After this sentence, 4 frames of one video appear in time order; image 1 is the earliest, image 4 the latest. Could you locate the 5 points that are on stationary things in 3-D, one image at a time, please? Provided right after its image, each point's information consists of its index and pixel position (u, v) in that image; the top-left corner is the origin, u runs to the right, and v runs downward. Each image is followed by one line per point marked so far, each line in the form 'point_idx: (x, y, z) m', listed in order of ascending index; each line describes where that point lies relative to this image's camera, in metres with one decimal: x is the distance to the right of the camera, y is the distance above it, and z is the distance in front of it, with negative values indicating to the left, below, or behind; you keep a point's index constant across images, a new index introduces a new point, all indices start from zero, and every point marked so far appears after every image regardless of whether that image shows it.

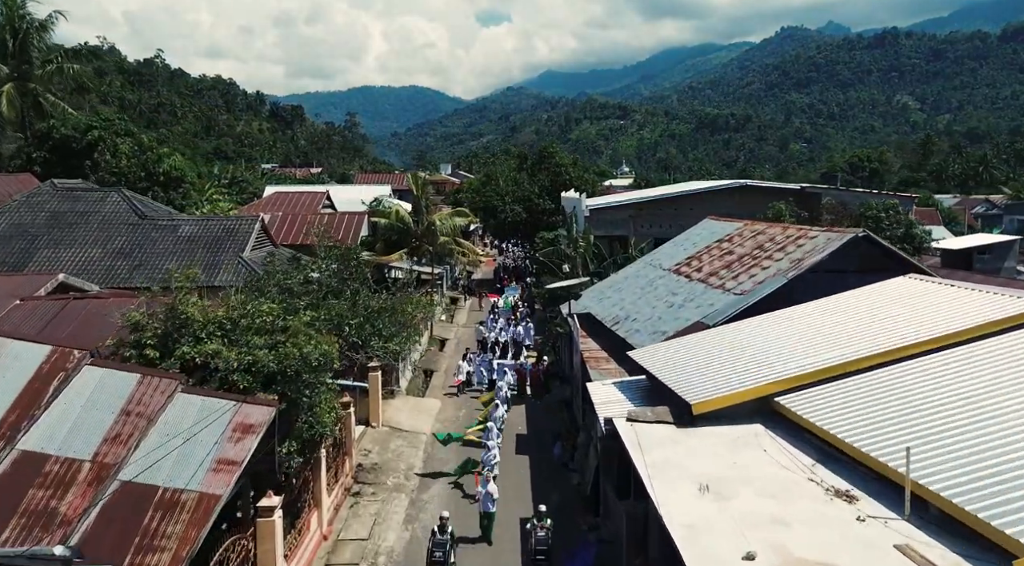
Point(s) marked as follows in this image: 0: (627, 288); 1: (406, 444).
0: (+2.3, -0.1, +17.2) m
1: (-1.9, -2.9, +15.6) m
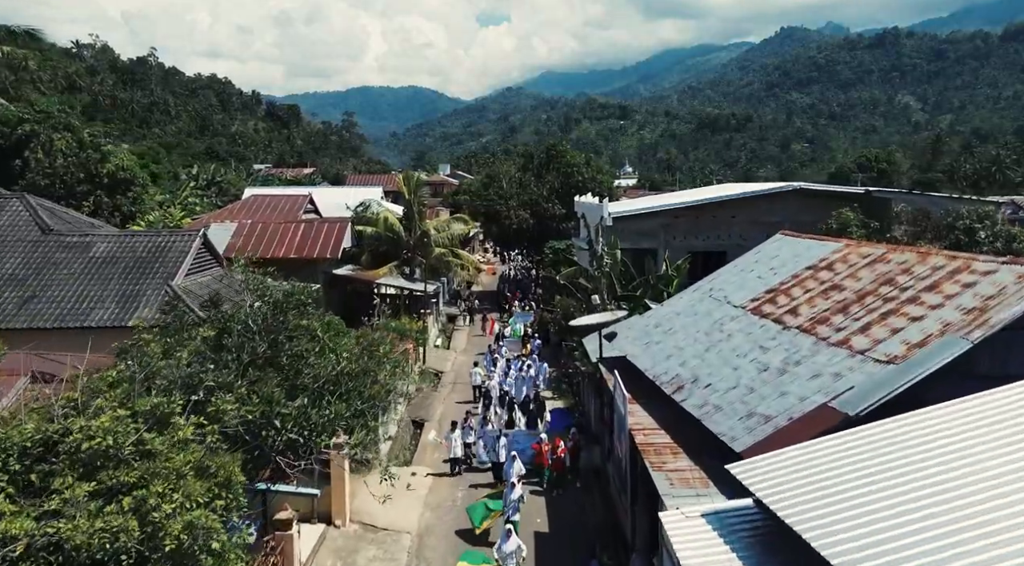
0: (+2.5, -0.7, +12.7) m
1: (-1.7, -3.5, +11.1) m
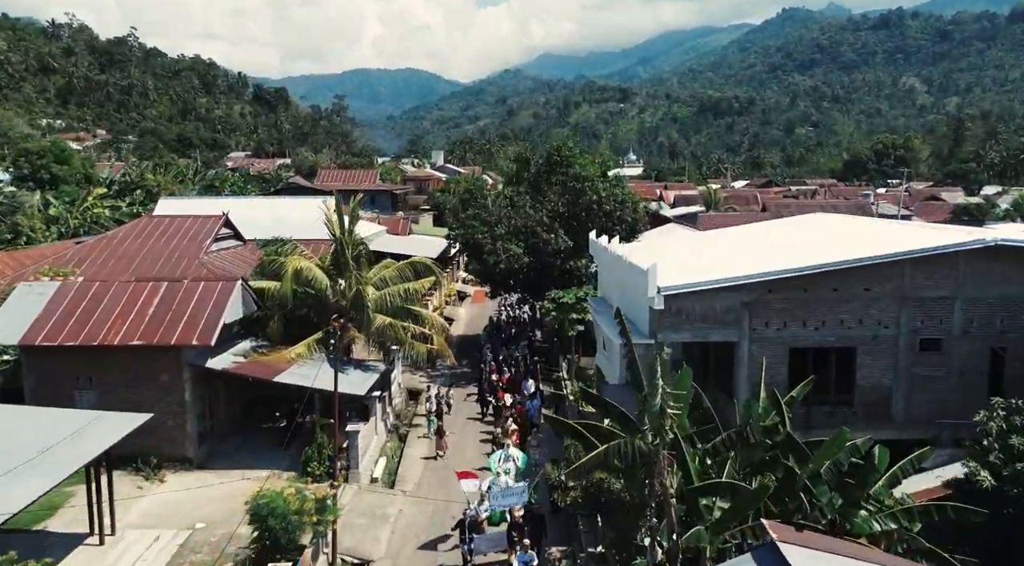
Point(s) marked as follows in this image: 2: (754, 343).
0: (+2.2, -2.8, +2.8) m
1: (-2.0, -5.7, +1.2) m
2: (+3.9, -1.0, +14.0) m
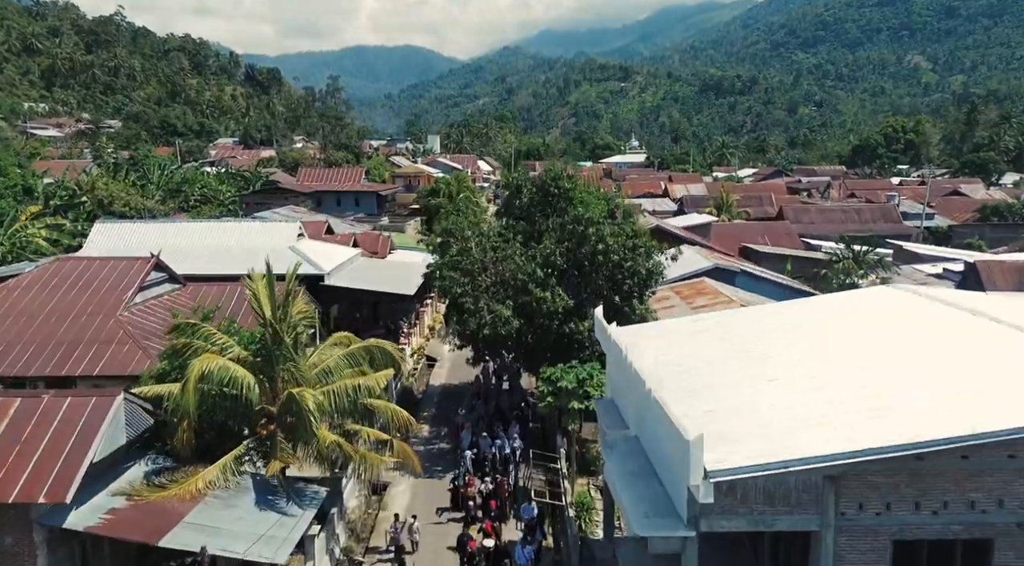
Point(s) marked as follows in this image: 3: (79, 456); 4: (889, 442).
0: (+1.9, -4.9, -1.7) m
1: (-2.3, -7.8, -3.2) m
2: (+3.6, -2.8, +9.4) m
3: (-6.0, -2.4, +11.9) m
4: (+3.9, -1.7, +8.7) m
